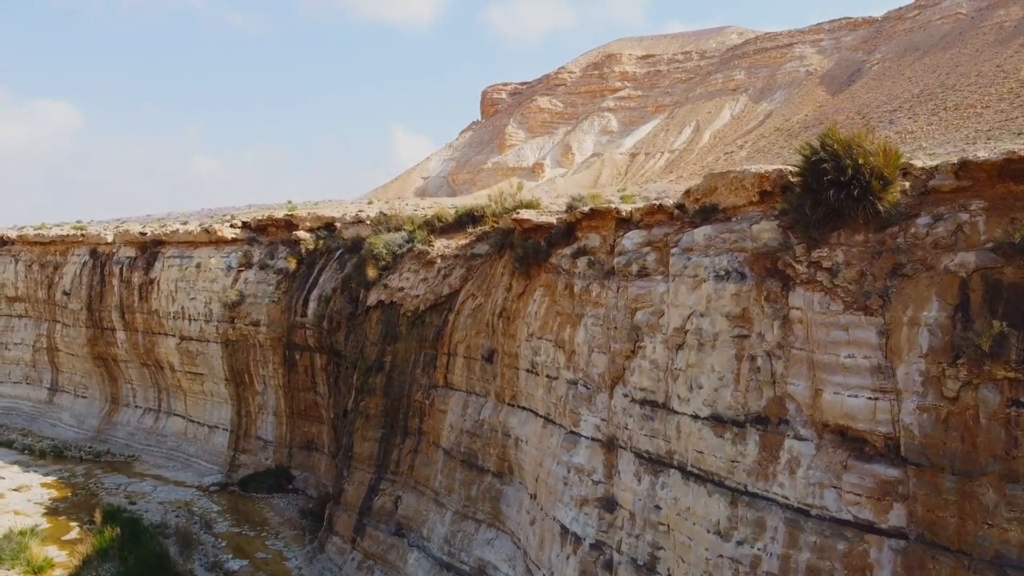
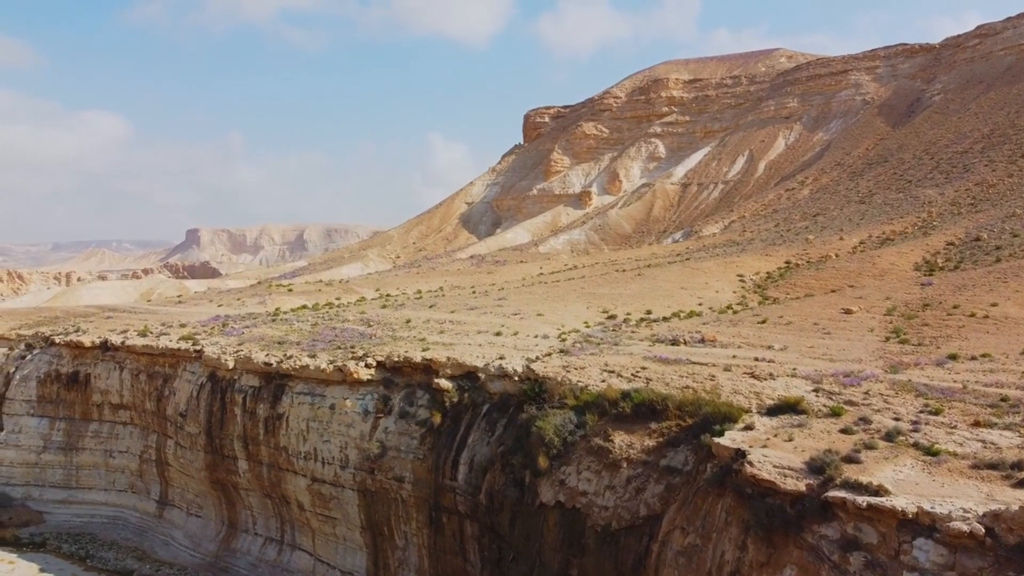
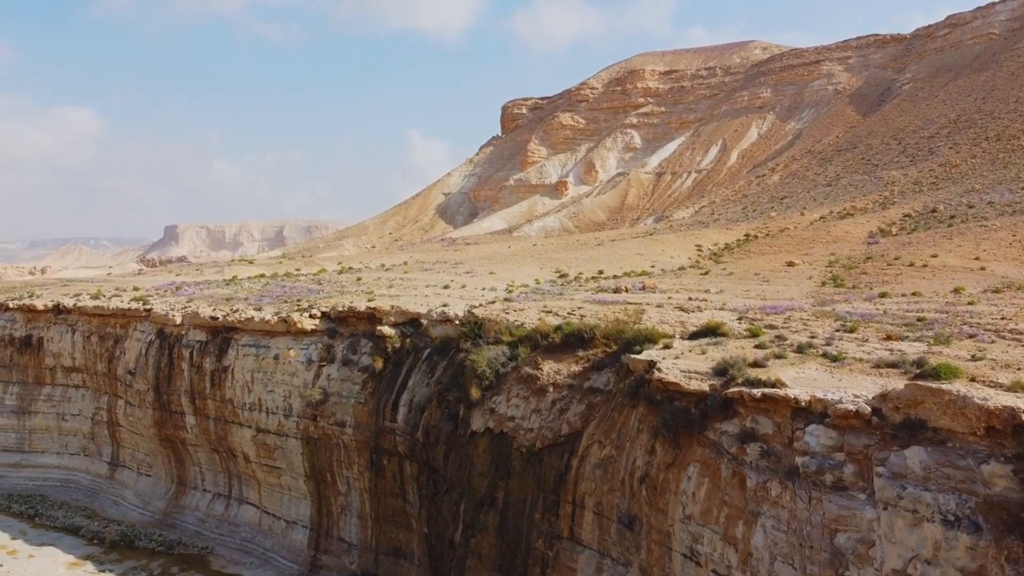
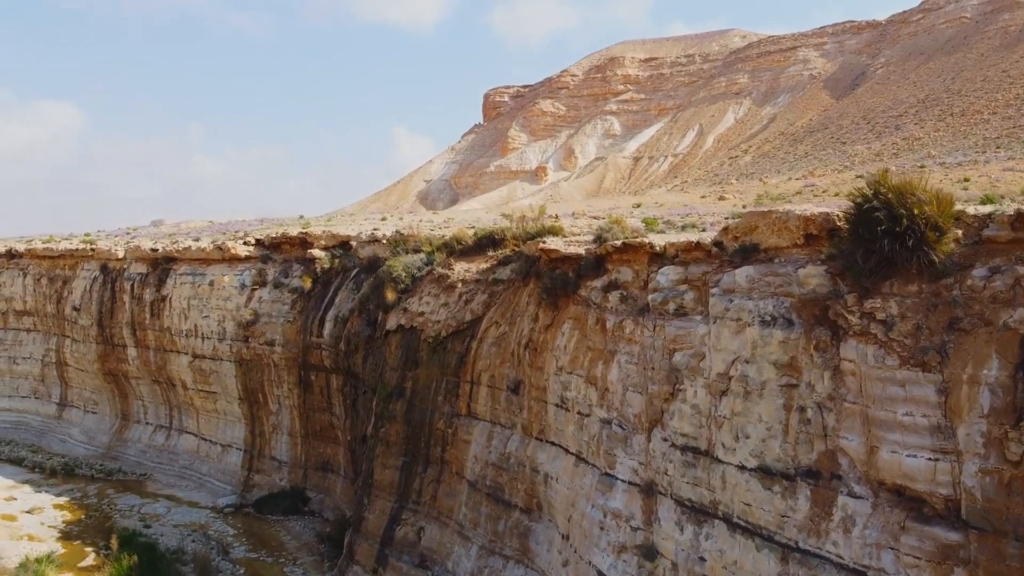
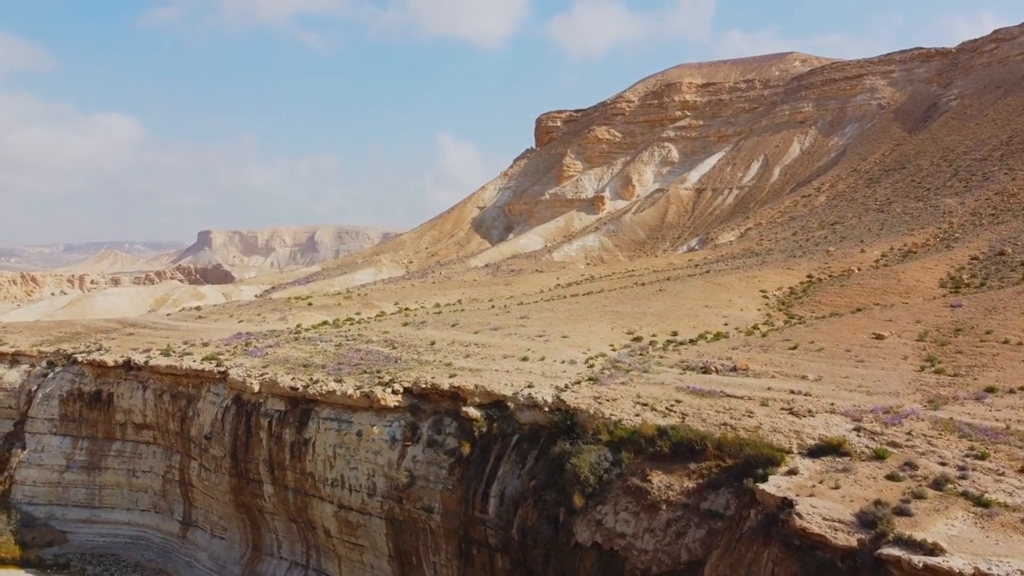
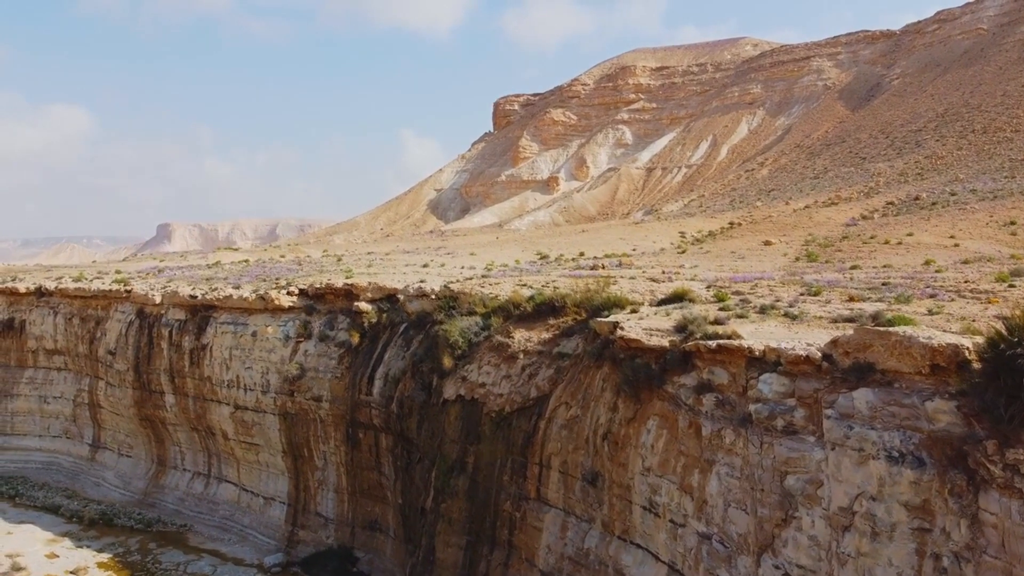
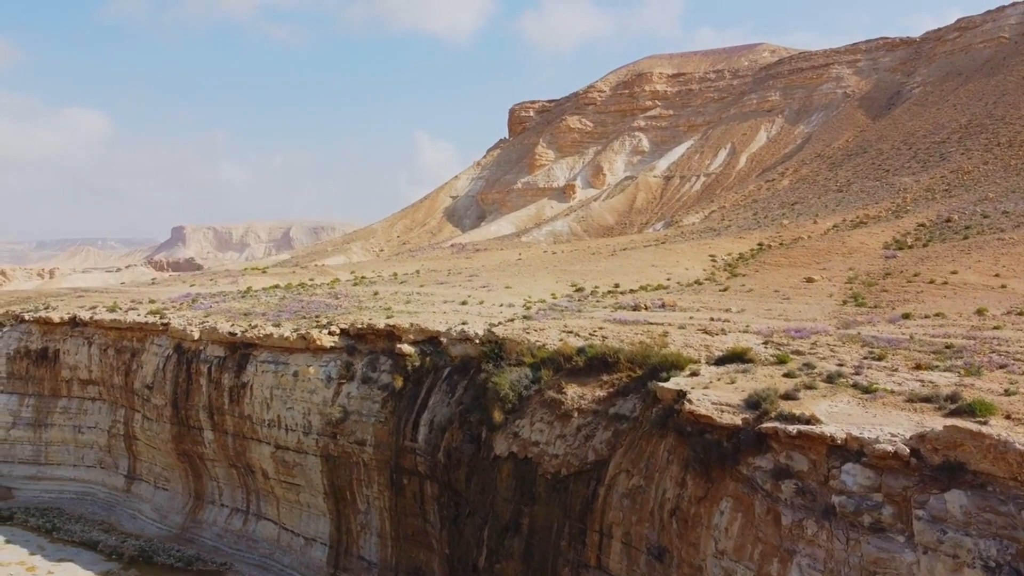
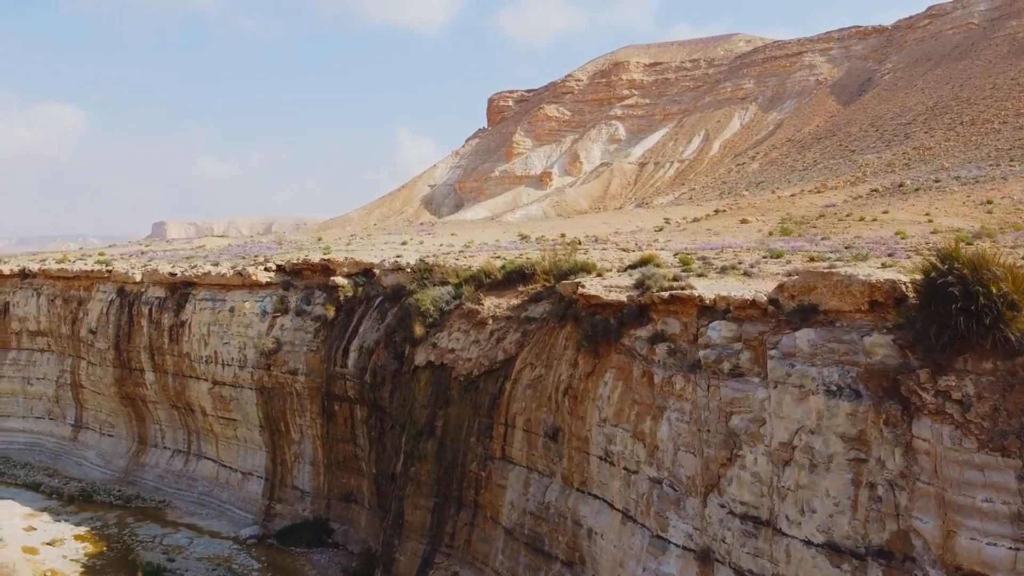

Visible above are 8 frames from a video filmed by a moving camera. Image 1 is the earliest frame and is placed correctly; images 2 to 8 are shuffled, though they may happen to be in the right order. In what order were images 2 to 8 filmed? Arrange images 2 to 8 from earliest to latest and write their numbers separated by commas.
4, 8, 6, 3, 7, 2, 5
